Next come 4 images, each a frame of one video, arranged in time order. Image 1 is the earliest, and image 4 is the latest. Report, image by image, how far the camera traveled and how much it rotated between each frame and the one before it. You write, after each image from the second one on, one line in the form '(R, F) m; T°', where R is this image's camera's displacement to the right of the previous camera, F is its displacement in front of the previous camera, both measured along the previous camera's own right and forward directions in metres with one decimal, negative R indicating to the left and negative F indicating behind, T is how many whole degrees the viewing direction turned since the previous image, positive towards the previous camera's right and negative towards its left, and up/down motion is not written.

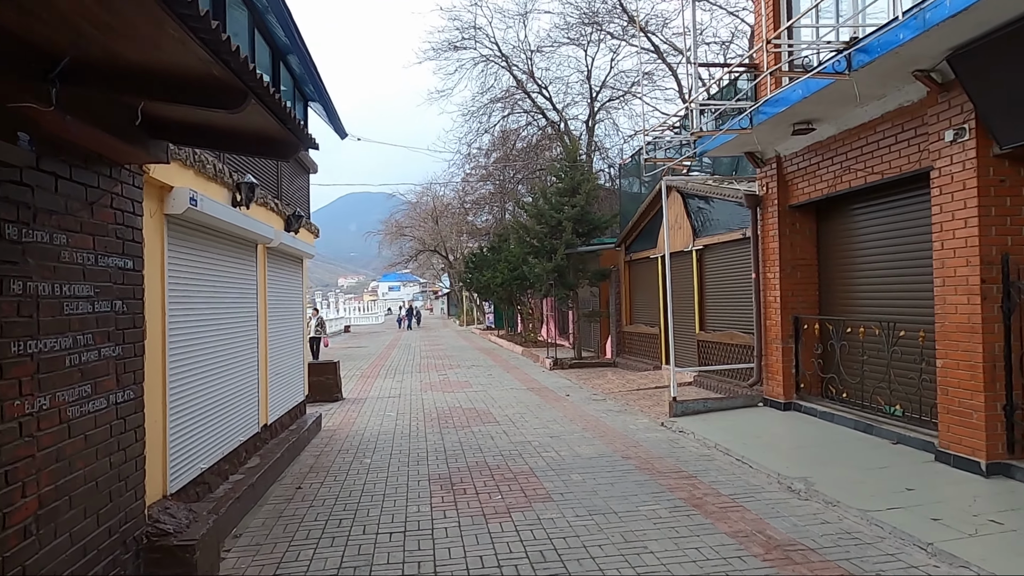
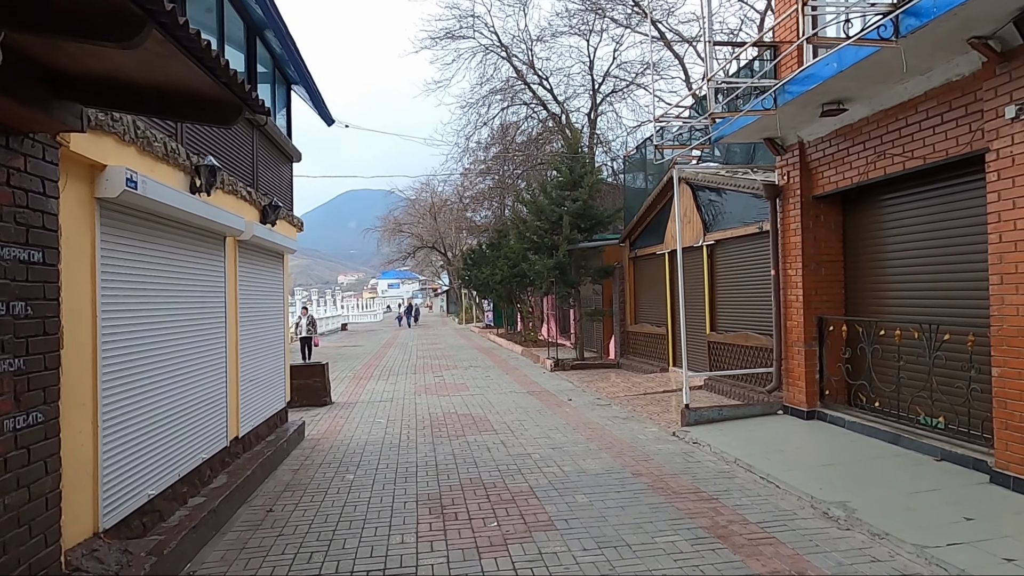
(0.0, +0.7) m; 0°
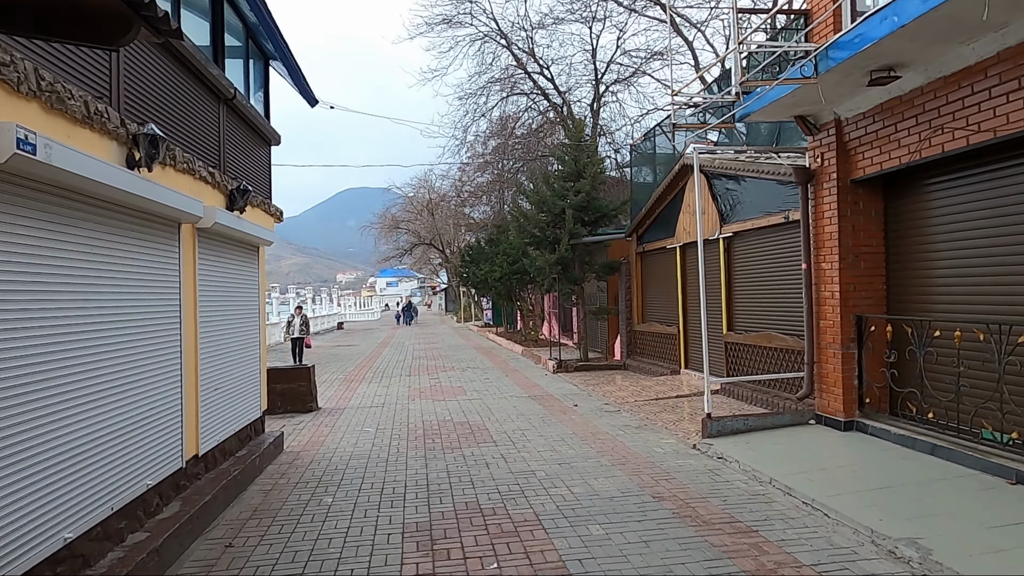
(0.0, +0.9) m; 0°
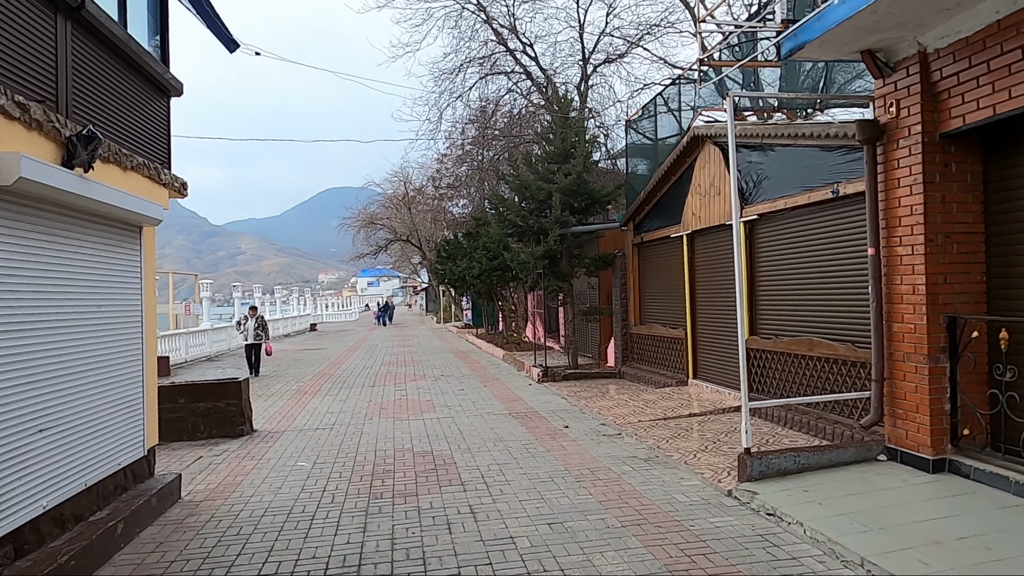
(+0.1, +1.9) m; +1°
